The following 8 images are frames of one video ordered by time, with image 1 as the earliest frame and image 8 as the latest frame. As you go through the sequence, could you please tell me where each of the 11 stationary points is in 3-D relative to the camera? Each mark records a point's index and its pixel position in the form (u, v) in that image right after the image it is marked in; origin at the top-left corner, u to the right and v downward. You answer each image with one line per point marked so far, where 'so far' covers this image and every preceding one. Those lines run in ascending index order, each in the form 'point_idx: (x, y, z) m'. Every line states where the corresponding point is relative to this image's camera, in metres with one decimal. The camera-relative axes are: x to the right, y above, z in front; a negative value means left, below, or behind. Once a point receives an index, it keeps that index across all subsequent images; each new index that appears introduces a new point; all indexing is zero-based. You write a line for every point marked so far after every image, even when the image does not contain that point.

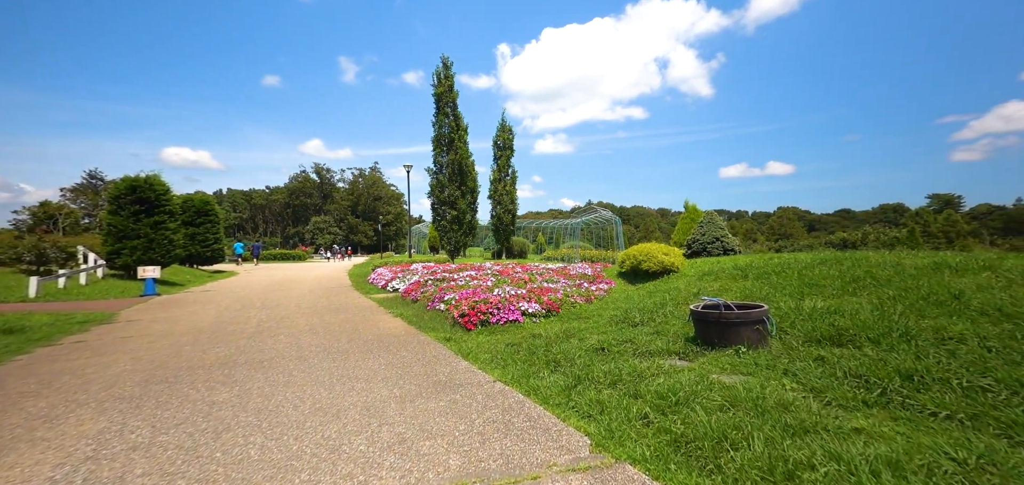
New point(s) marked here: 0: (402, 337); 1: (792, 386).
0: (-1.8, -1.6, +7.3) m
1: (+2.2, -1.2, +3.6) m
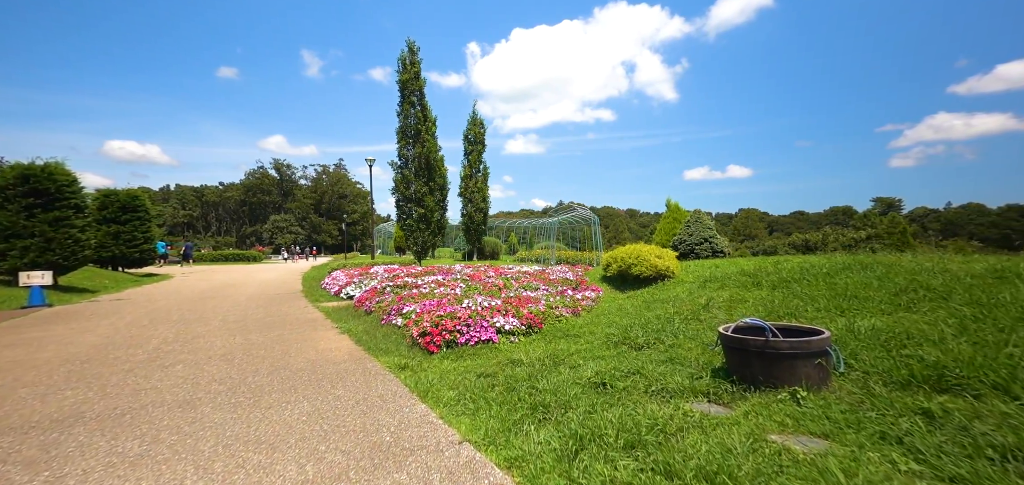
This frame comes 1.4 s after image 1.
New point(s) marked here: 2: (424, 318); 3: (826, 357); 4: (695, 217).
0: (-2.2, -1.6, +5.8) m
1: (+2.1, -1.2, +2.3) m
2: (-1.3, -1.2, +6.9) m
3: (+2.4, -0.9, +3.4) m
4: (+5.1, +0.7, +12.5) m
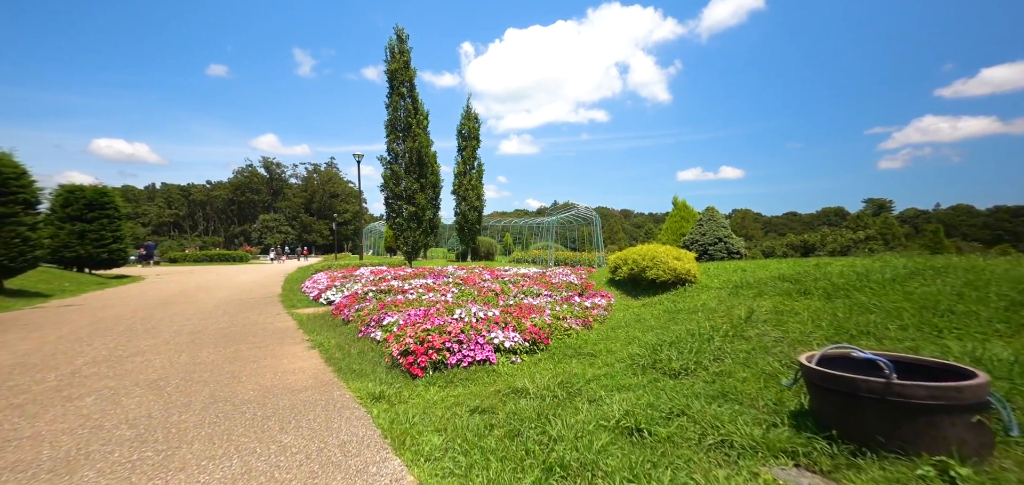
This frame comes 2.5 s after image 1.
0: (-2.2, -1.6, +4.6) m
1: (+2.2, -1.2, +1.3) m
2: (-1.3, -1.2, +5.8) m
3: (+2.4, -0.9, +2.3) m
4: (+5.0, +0.7, +11.4) m
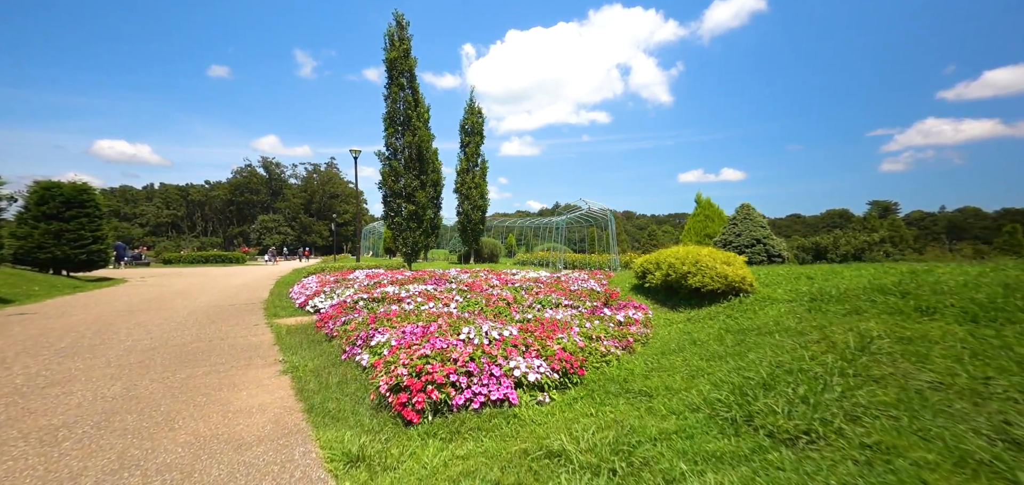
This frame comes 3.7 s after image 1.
0: (-2.0, -1.6, +3.3) m
1: (+2.4, -1.2, 0.0) m
2: (-1.1, -1.2, +4.5) m
3: (+2.7, -0.9, +1.0) m
4: (+5.3, +0.7, +10.1) m
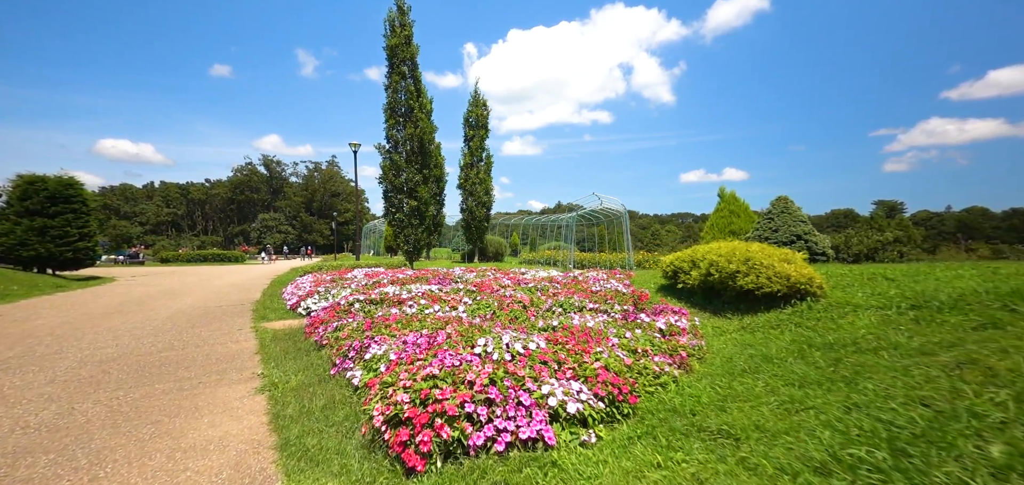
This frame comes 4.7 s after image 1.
0: (-1.7, -1.5, +2.4) m
1: (+2.6, -1.1, -1.0) m
2: (-0.8, -1.1, +3.5) m
3: (+2.9, -0.8, 0.0) m
4: (+5.6, +0.7, +9.2) m
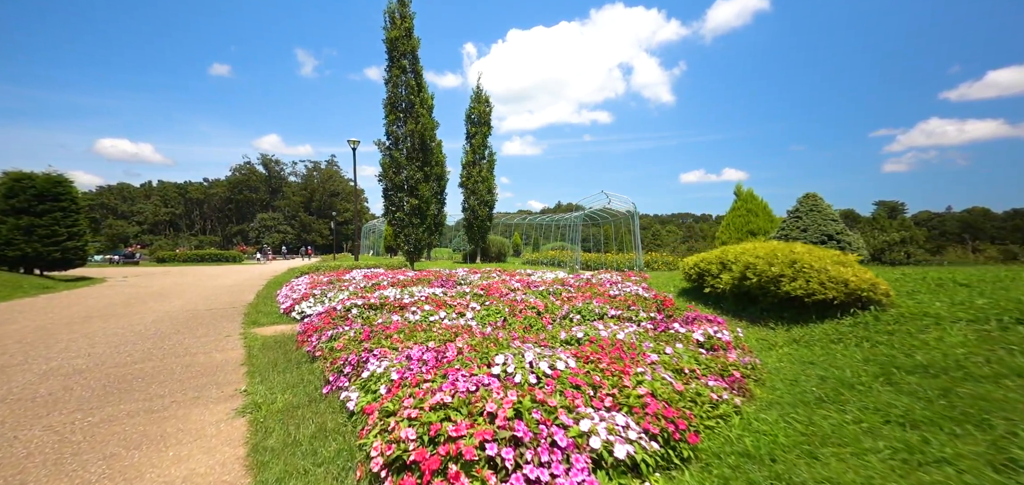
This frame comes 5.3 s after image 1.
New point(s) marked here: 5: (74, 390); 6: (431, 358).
0: (-1.5, -1.5, +1.7) m
1: (+2.8, -1.1, -1.6) m
2: (-0.6, -1.1, +2.9) m
3: (+3.1, -0.8, -0.6) m
4: (+5.7, +0.7, +8.5) m
5: (-4.6, -1.5, +4.7) m
6: (-0.7, -1.0, +3.8) m
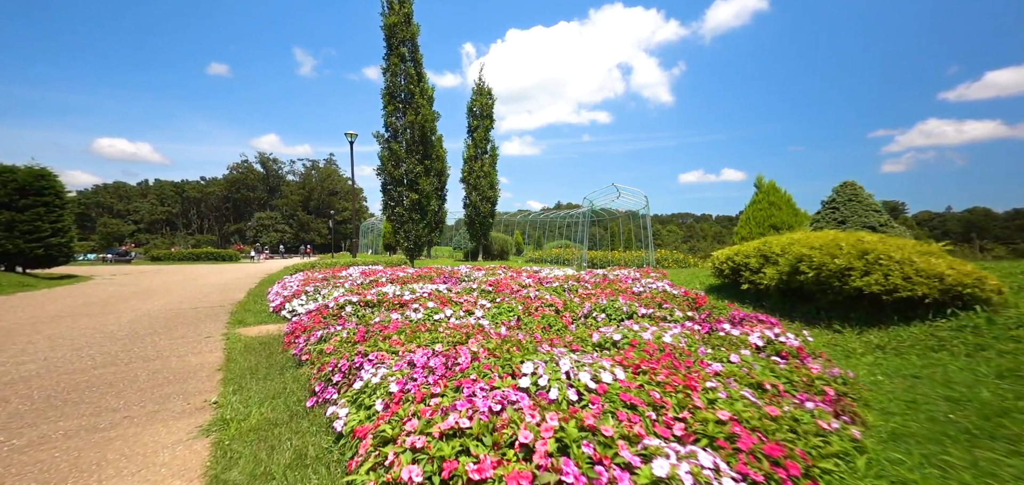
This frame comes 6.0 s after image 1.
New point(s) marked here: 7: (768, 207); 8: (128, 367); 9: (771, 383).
0: (-1.3, -1.4, +1.0) m
1: (+3.0, -1.0, -2.4) m
2: (-0.5, -1.0, +2.2) m
3: (+3.3, -0.7, -1.3) m
4: (+5.9, +0.9, +7.8) m
5: (-4.4, -1.4, +3.9) m
6: (-0.5, -0.8, +3.1) m
7: (+6.4, +0.9, +11.0) m
8: (-4.5, -1.5, +5.2) m
9: (+1.6, -0.8, +2.8) m
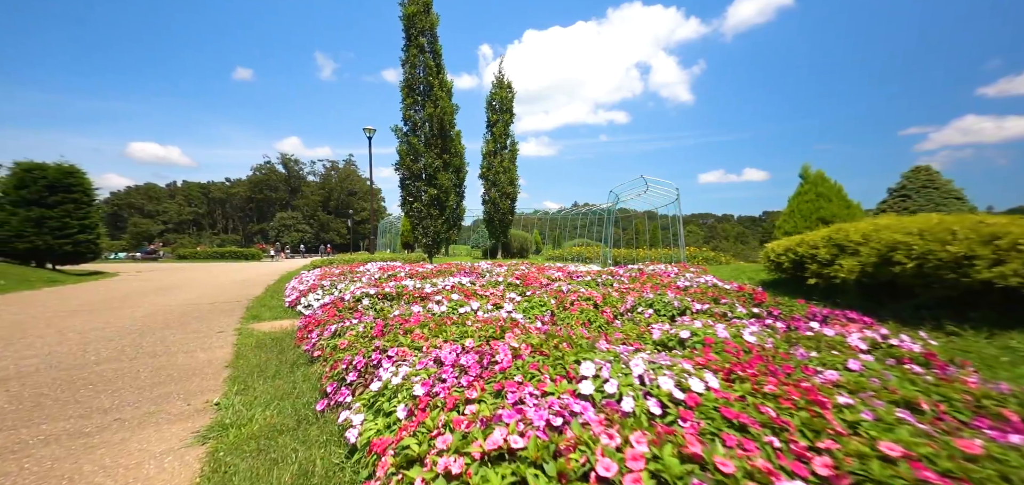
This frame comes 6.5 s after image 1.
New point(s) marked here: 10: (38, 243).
0: (-1.1, -1.2, +0.5) m
1: (+3.1, -0.8, -3.1) m
2: (-0.2, -0.8, +1.6) m
3: (+3.4, -0.5, -2.0) m
4: (+6.4, +1.0, +7.0) m
5: (-4.1, -1.2, +3.5) m
6: (-0.2, -0.7, +2.6) m
7: (+7.0, +1.0, +10.2) m
8: (-4.2, -1.3, +4.8) m
9: (+1.9, -0.7, +2.2) m
10: (-17.4, 0.0, +16.2) m
